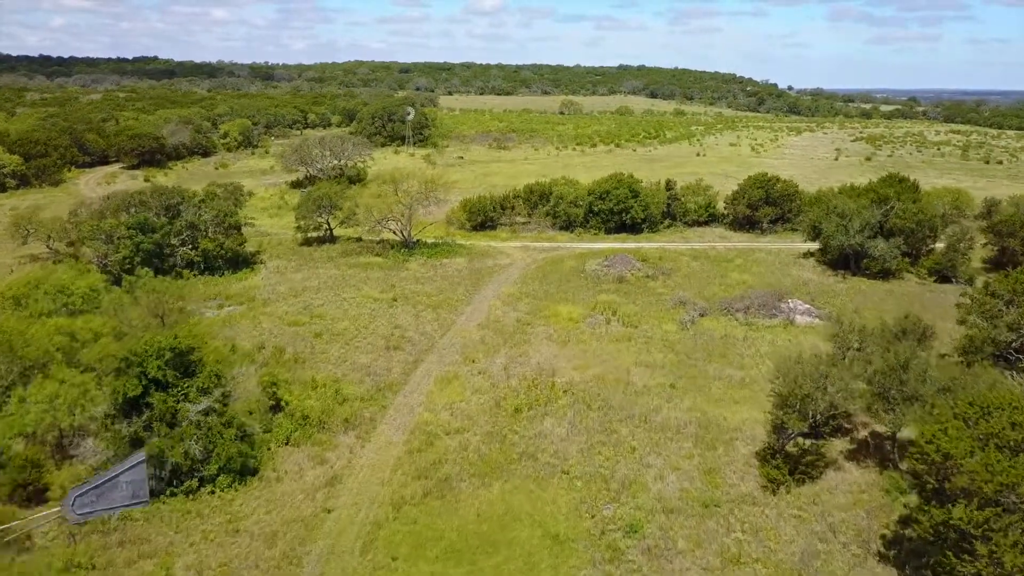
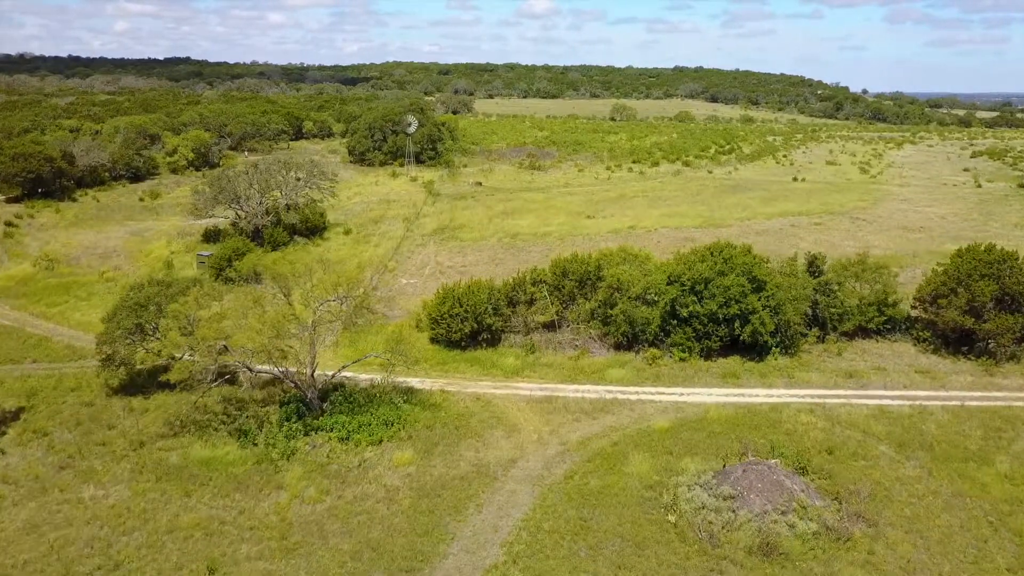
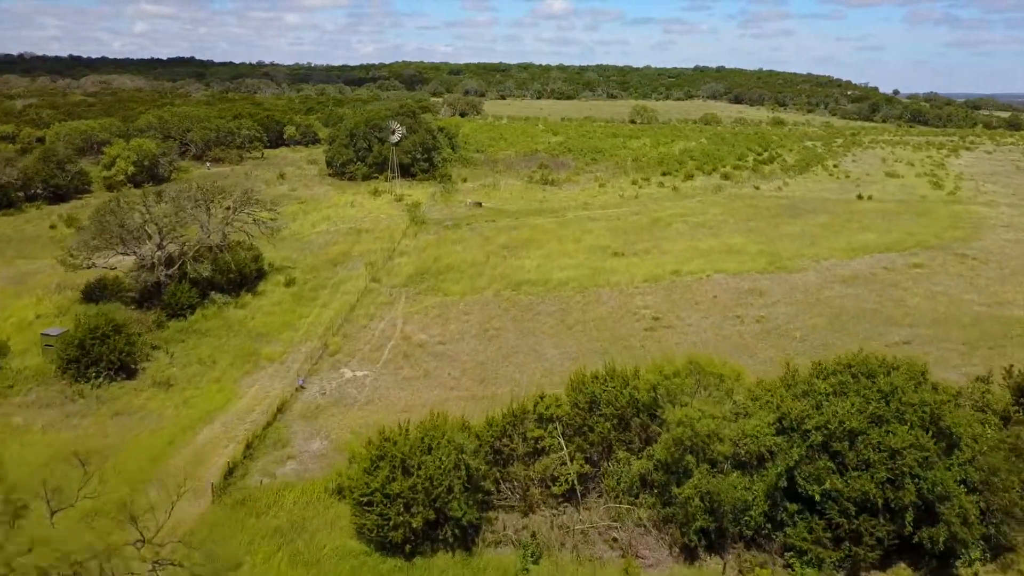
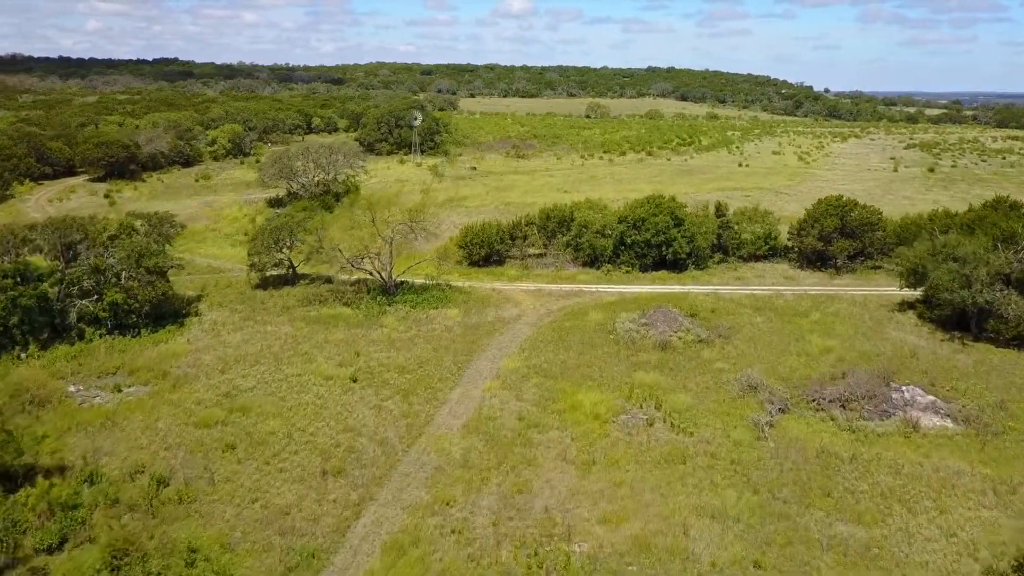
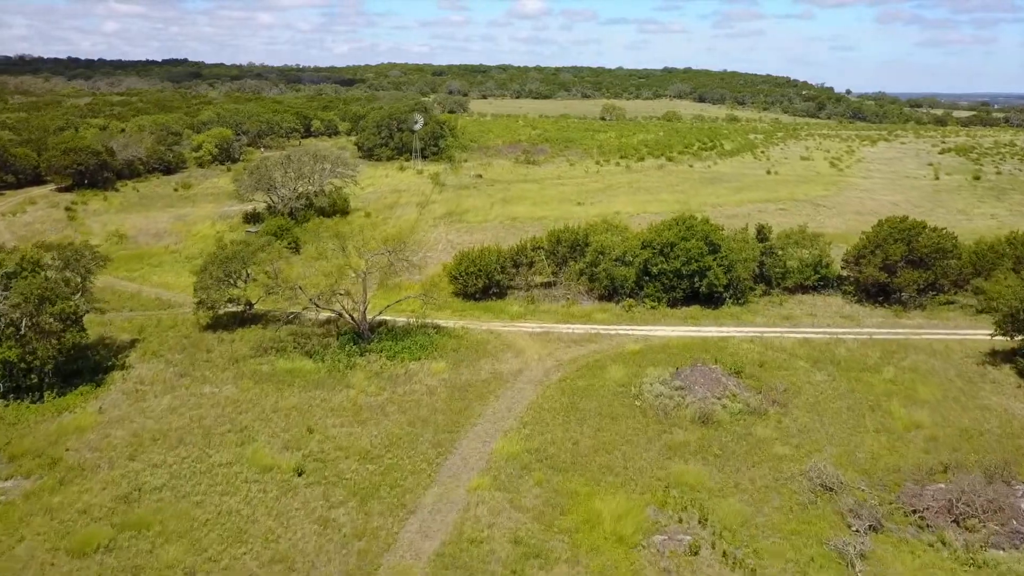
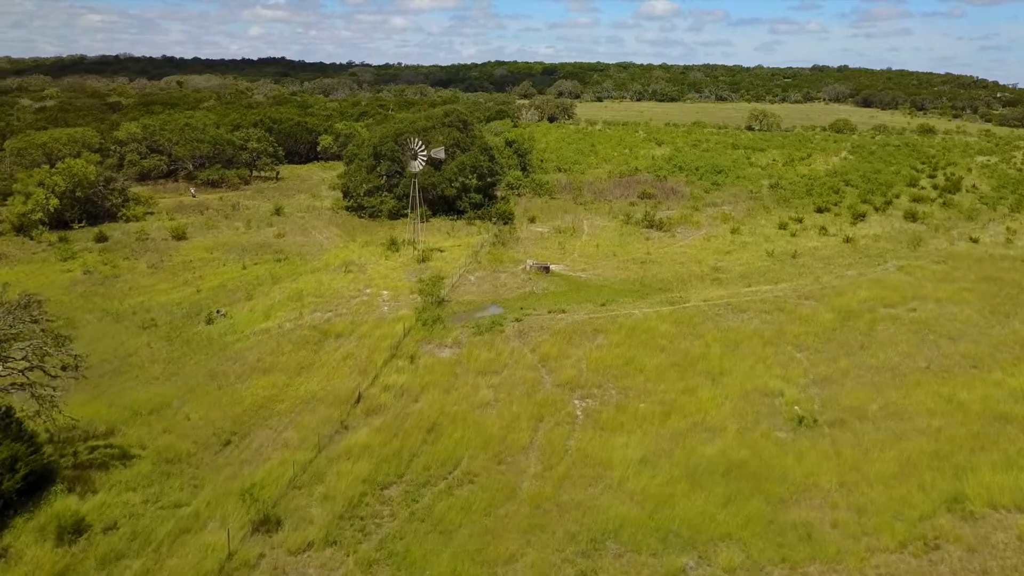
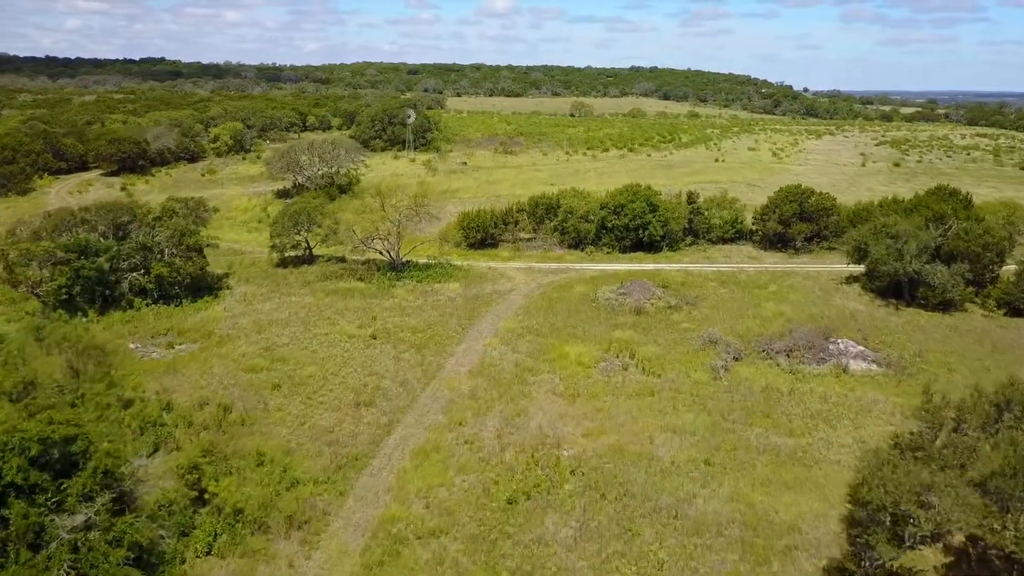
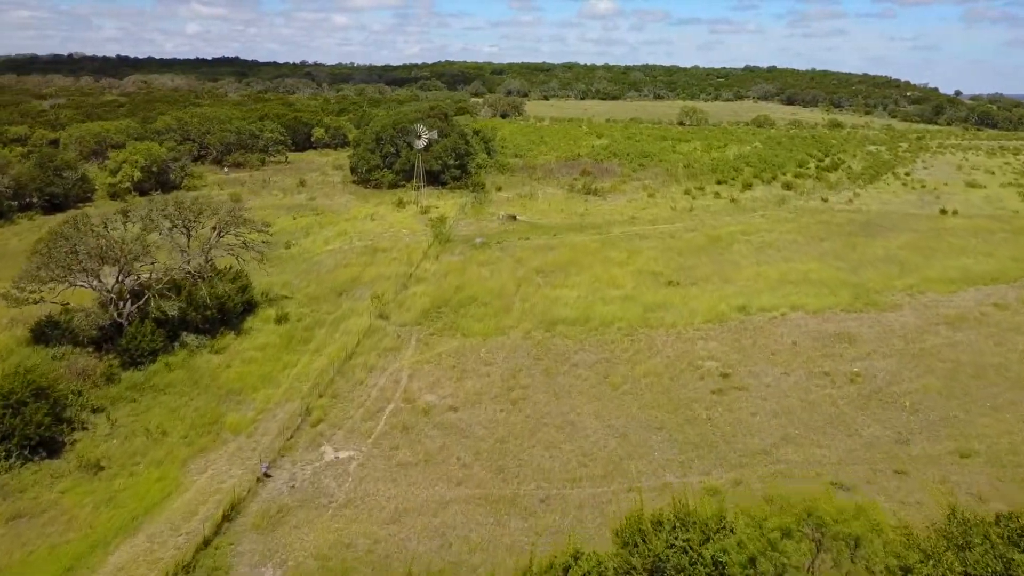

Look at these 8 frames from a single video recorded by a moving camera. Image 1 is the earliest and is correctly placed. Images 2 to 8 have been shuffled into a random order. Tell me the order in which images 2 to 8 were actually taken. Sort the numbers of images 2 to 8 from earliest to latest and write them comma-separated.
7, 4, 5, 2, 3, 8, 6
